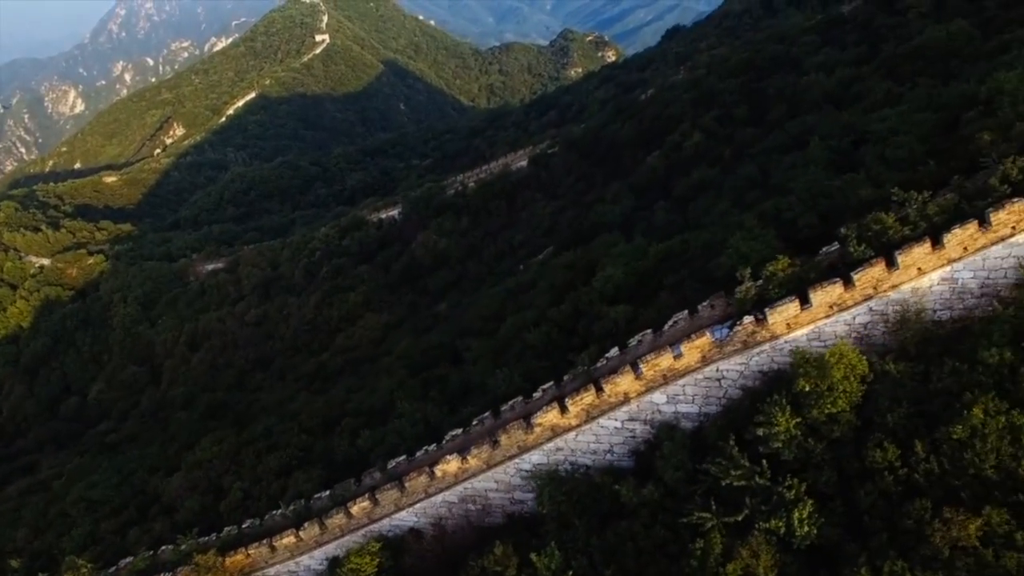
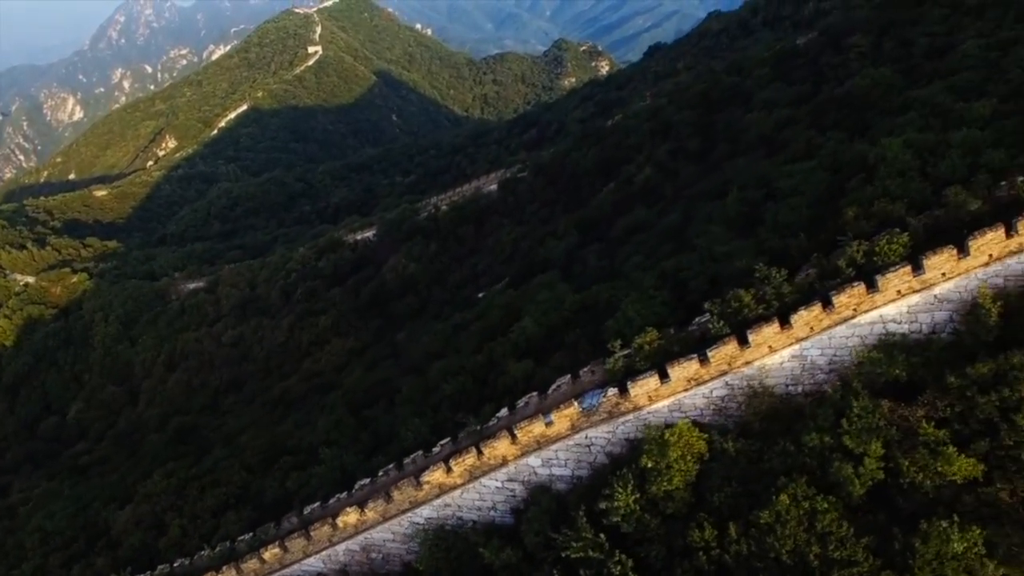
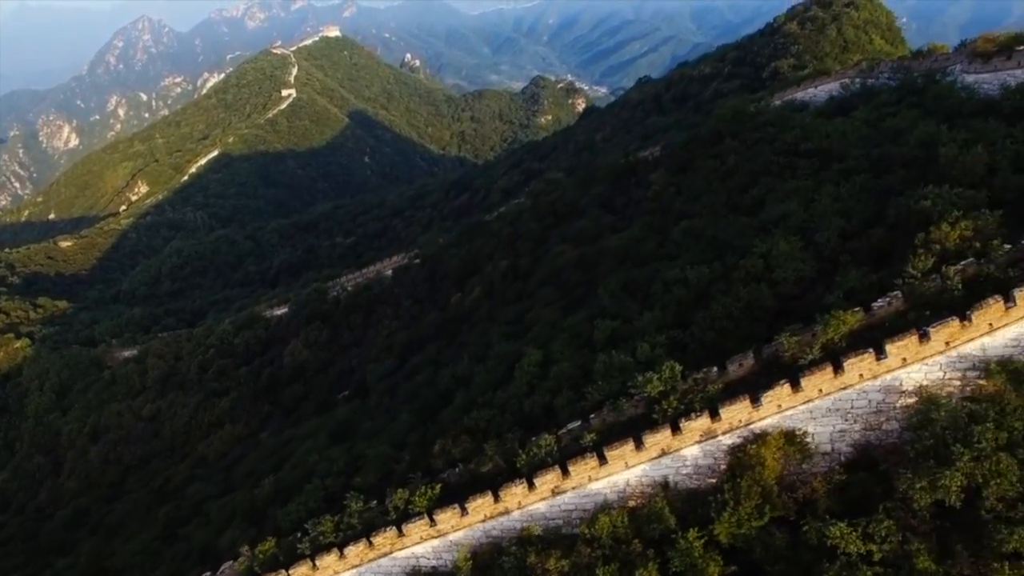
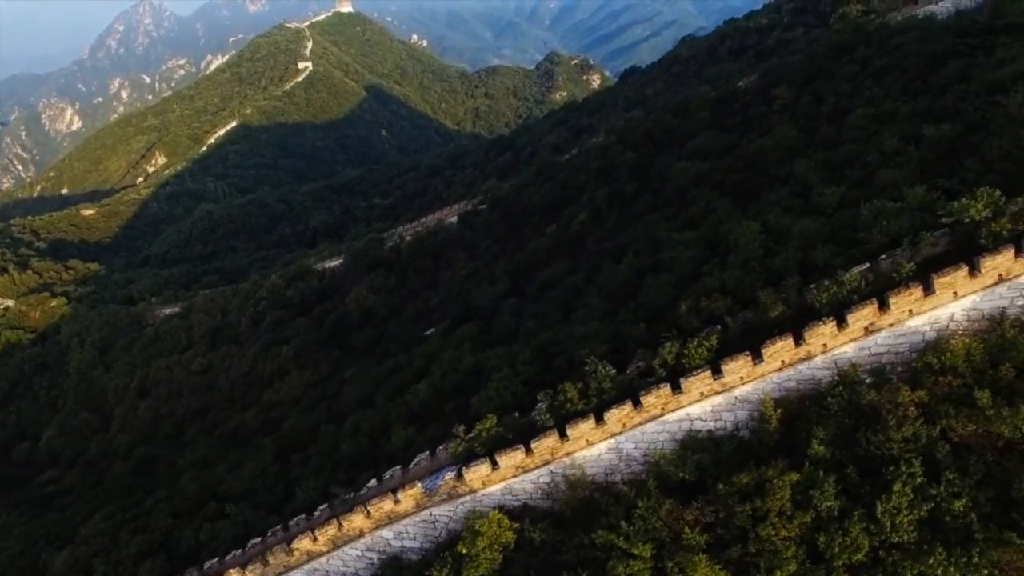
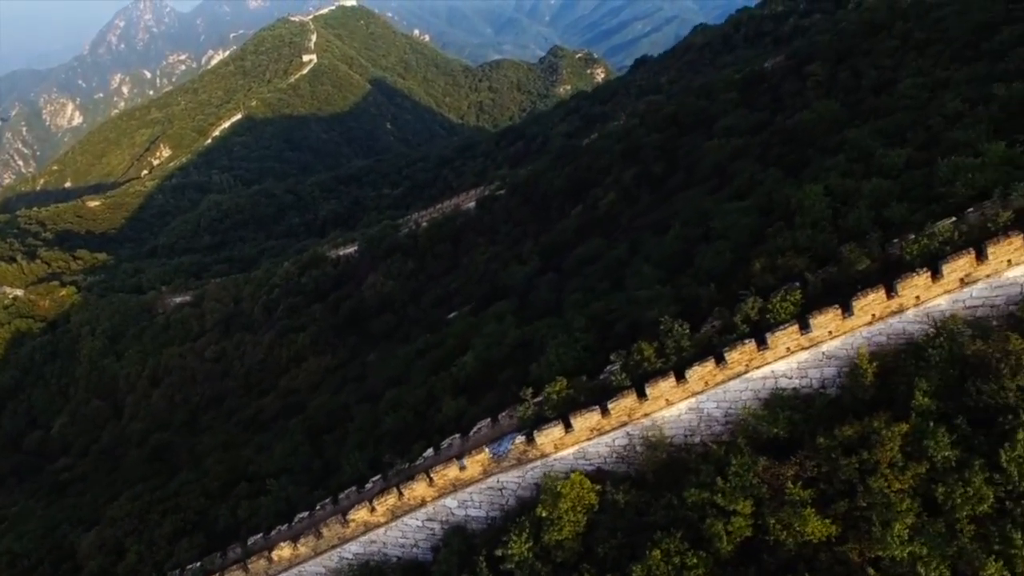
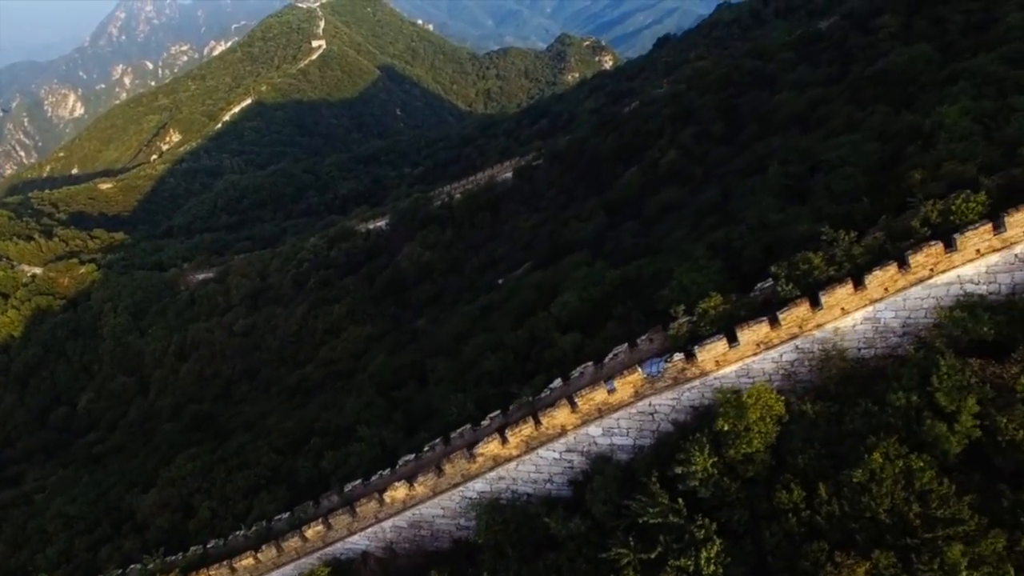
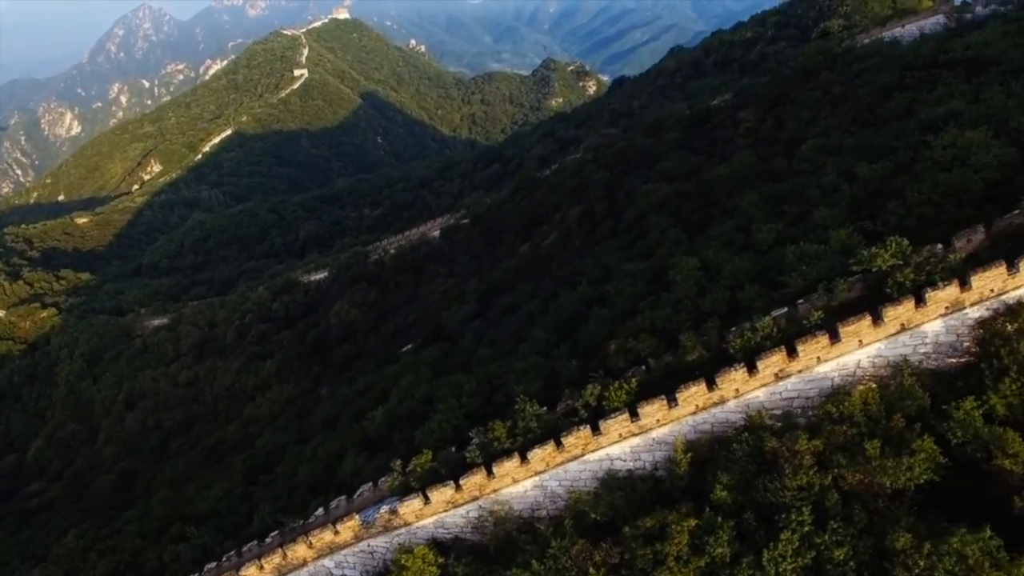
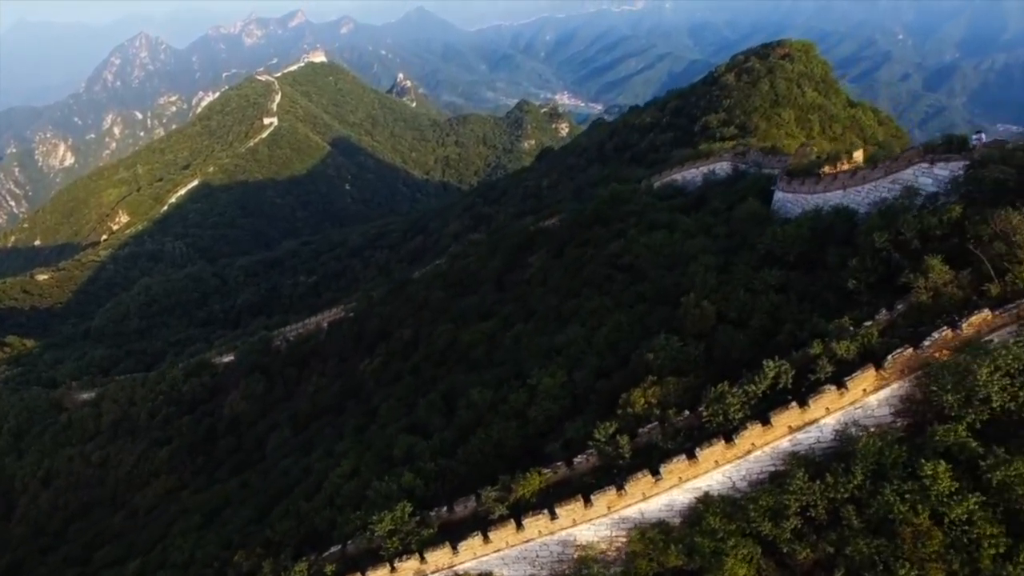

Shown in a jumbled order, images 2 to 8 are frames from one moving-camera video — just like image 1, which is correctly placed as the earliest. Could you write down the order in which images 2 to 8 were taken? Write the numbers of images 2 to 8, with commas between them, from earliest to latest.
6, 2, 5, 4, 7, 3, 8
